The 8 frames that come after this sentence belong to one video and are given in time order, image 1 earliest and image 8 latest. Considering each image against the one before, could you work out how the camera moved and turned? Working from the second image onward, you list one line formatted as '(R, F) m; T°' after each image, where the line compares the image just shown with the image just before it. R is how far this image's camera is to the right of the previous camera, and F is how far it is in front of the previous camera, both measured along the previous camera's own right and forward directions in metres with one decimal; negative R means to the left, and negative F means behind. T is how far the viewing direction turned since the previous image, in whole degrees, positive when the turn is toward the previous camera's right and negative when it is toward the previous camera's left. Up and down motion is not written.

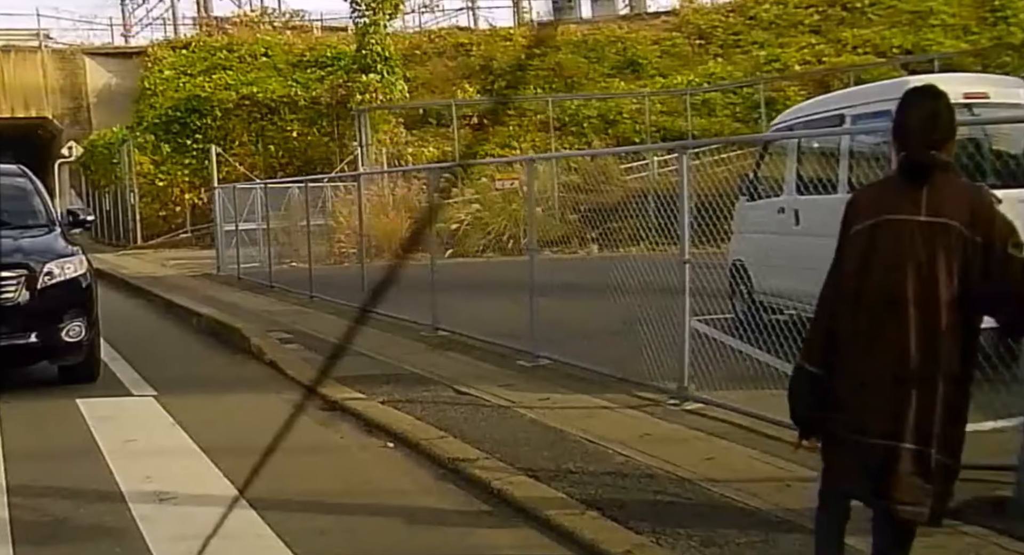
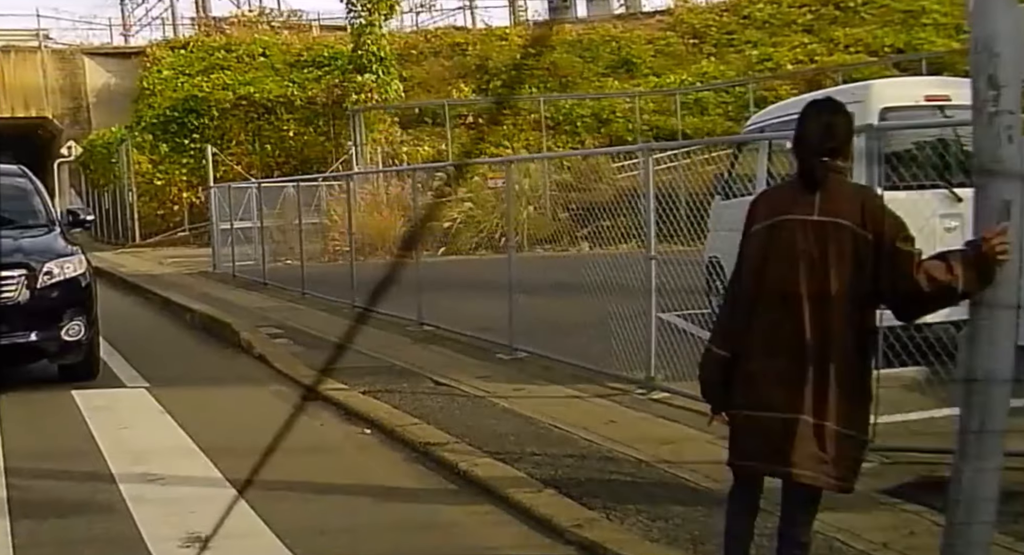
(+0.2, -0.4) m; 0°
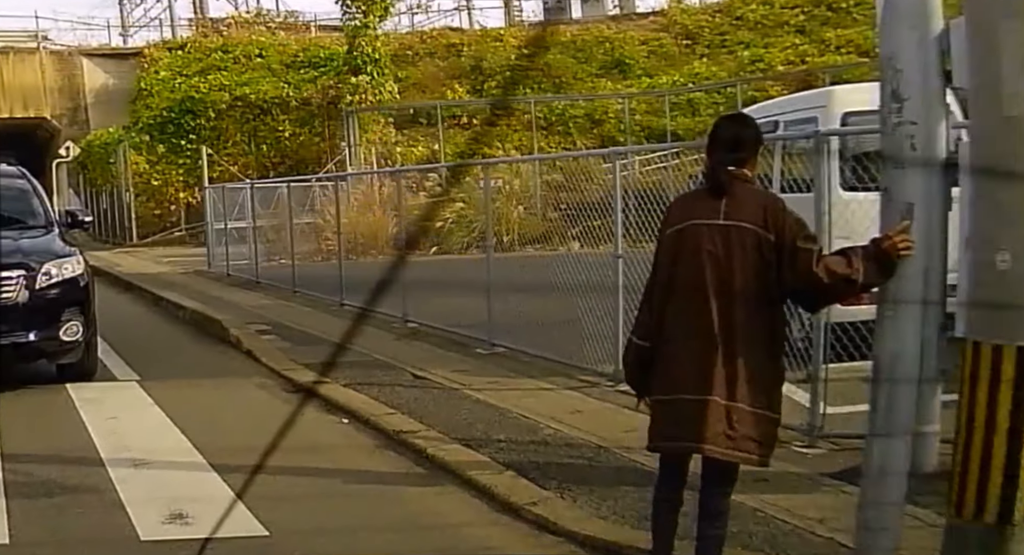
(+0.2, -0.4) m; 0°
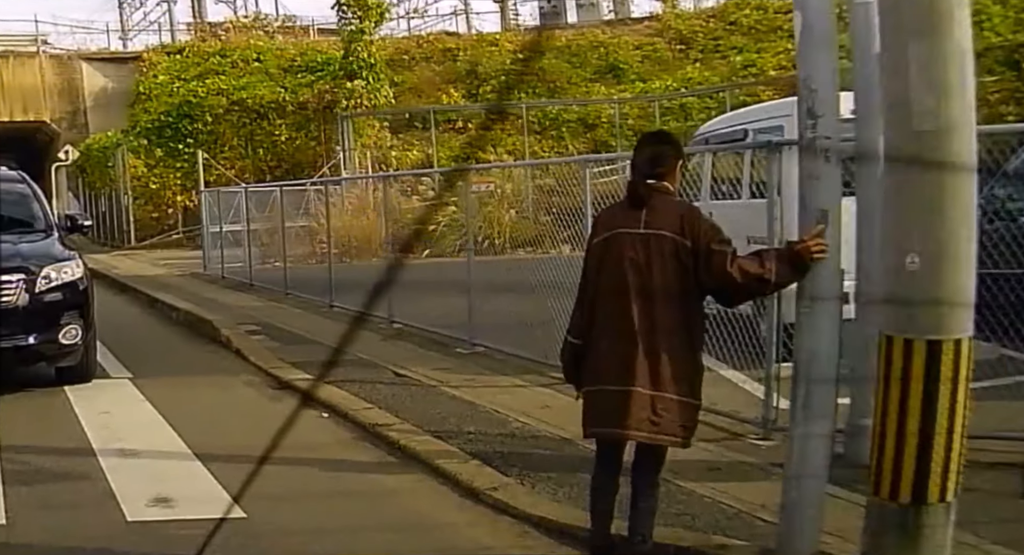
(+0.2, -0.4) m; 0°
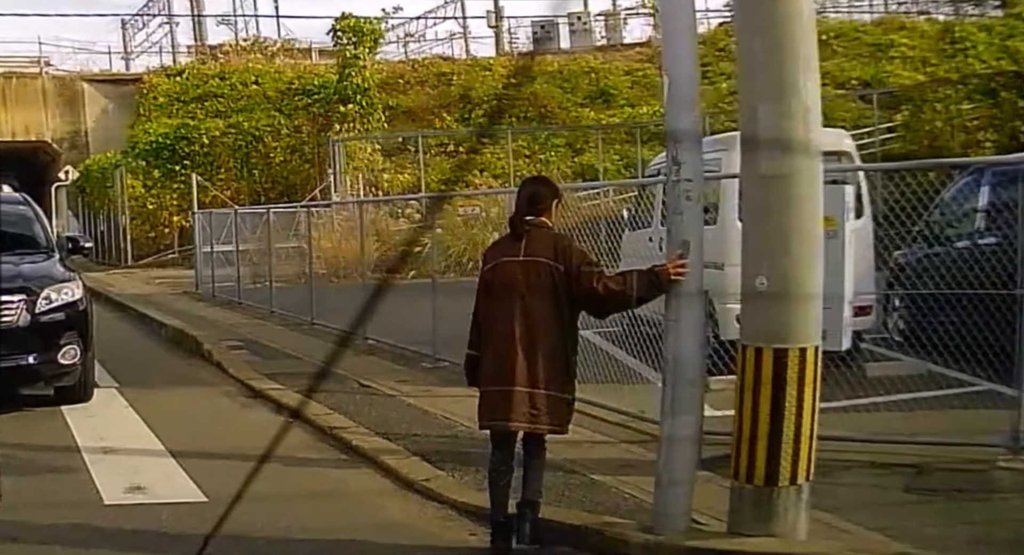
(+0.4, -0.8) m; 0°
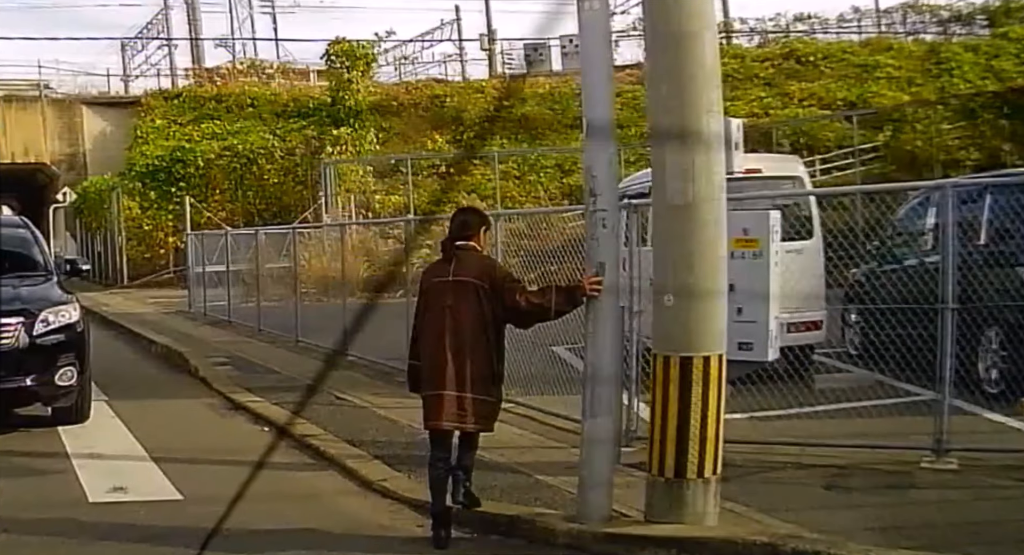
(+0.3, -0.6) m; 0°
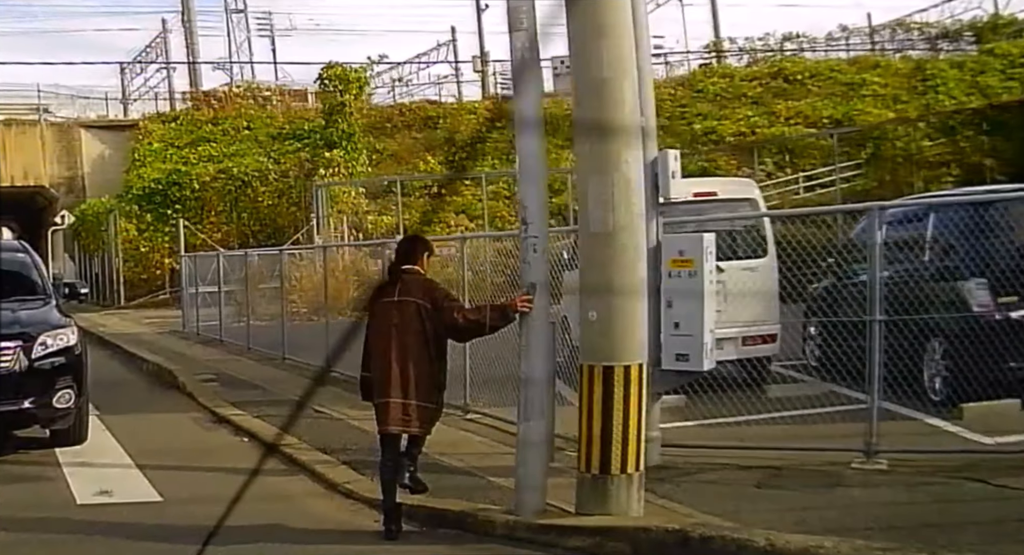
(+0.3, -0.7) m; 0°
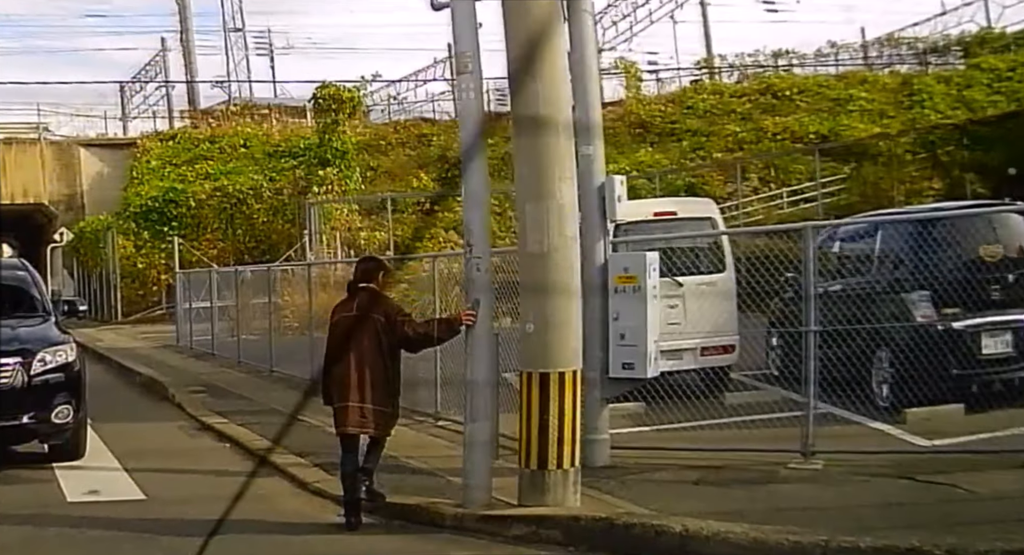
(+0.3, -0.7) m; 0°
